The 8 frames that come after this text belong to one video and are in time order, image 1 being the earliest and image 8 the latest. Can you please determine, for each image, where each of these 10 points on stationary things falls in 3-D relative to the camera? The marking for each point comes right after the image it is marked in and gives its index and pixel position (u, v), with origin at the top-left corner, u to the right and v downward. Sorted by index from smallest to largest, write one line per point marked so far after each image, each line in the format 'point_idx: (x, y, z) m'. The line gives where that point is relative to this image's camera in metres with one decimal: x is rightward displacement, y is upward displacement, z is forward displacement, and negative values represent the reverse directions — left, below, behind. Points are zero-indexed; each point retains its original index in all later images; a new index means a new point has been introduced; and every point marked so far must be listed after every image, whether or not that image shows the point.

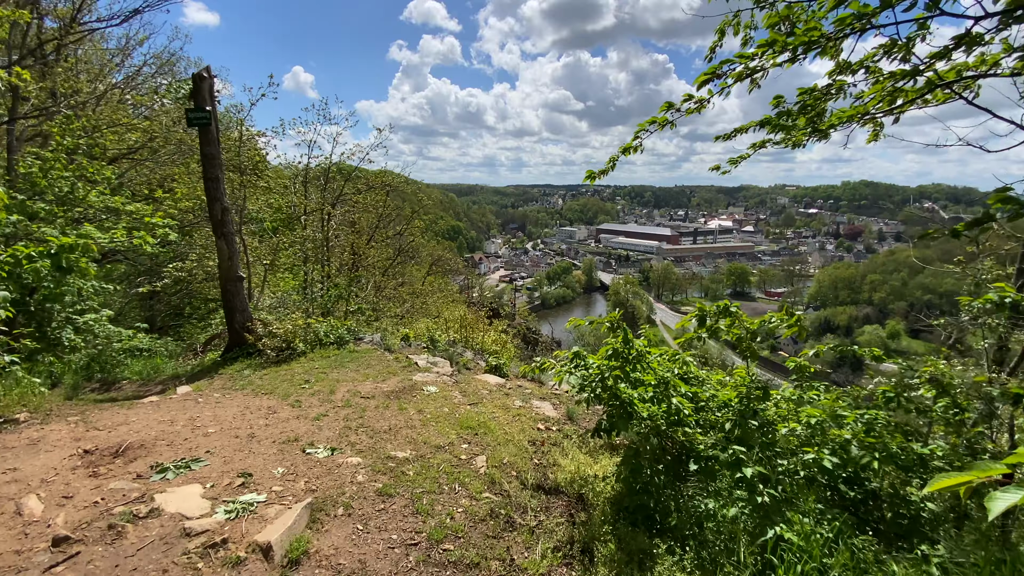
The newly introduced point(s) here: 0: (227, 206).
0: (-4.6, +1.3, +7.0) m
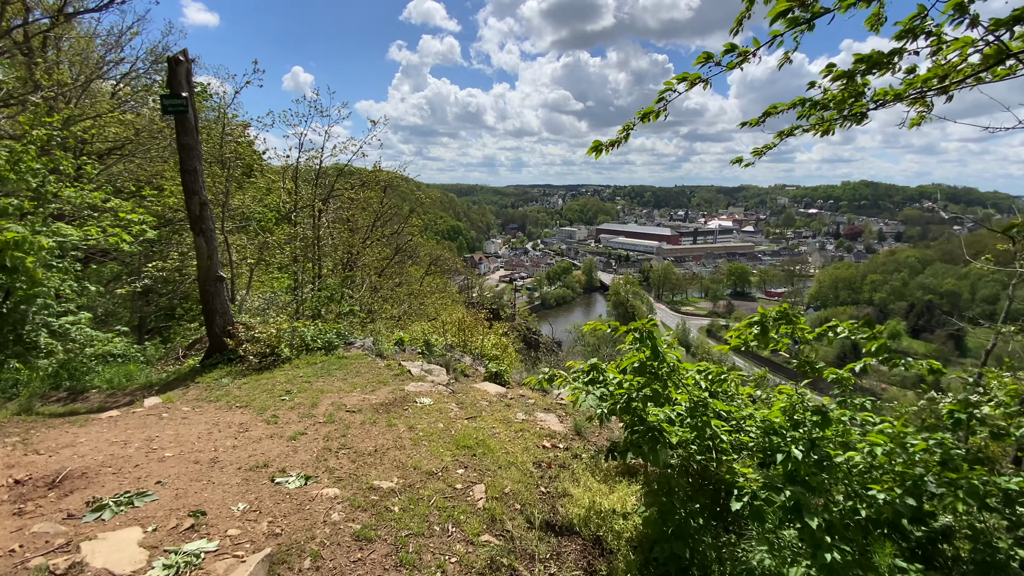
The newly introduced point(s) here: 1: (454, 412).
0: (-4.6, +1.3, +6.5) m
1: (-0.6, -1.3, +4.7) m
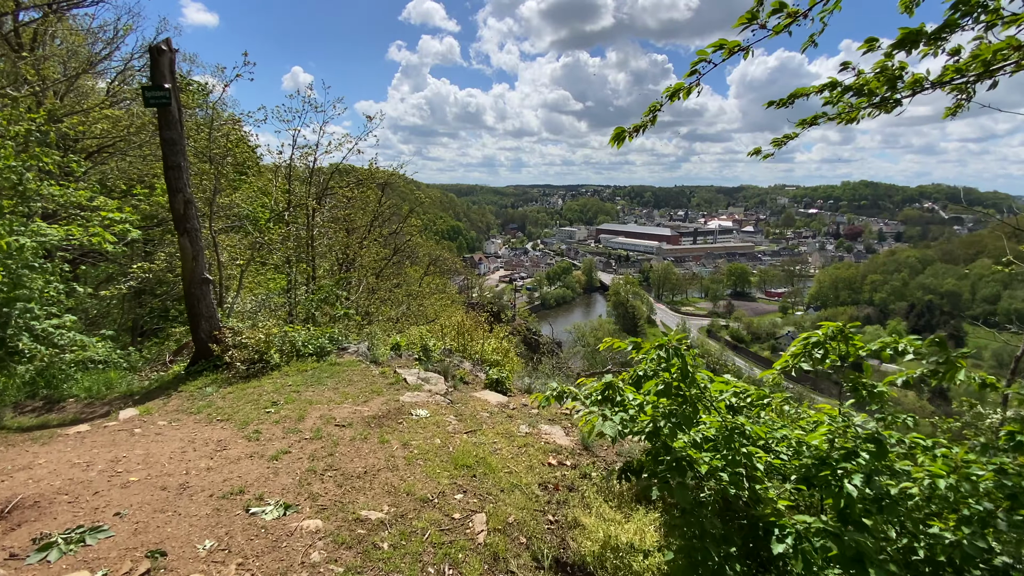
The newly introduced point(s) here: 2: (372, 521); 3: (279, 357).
0: (-4.6, +1.3, +6.1) m
1: (-0.6, -1.4, +4.4) m
2: (-0.9, -1.4, +2.7) m
3: (-3.3, -1.0, +6.2) m
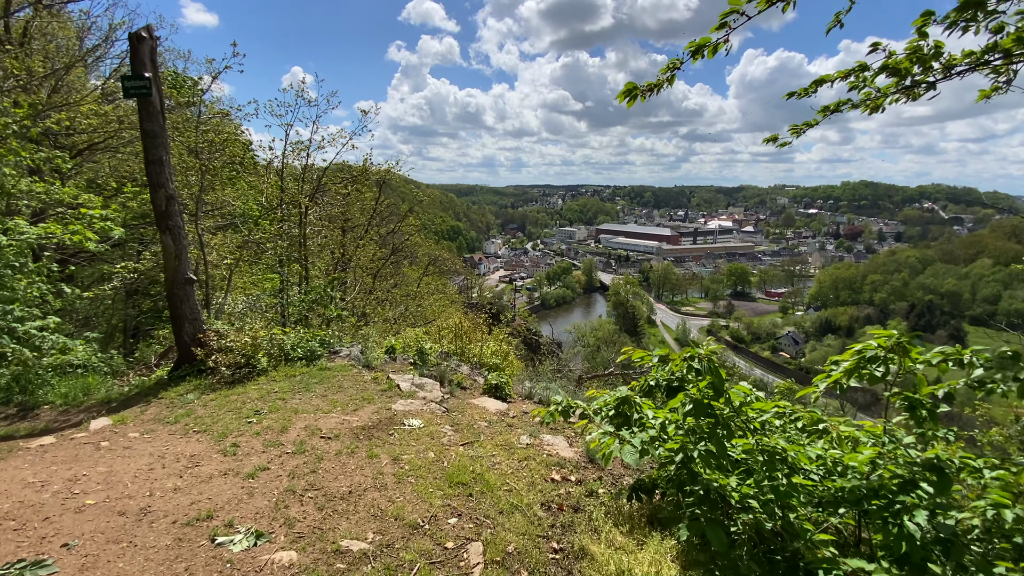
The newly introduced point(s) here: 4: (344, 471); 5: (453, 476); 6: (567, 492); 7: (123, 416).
0: (-4.6, +1.3, +5.8) m
1: (-0.6, -1.4, +4.1) m
2: (-0.9, -1.4, +2.4) m
3: (-3.3, -1.0, +5.9) m
4: (-1.3, -1.4, +3.2) m
5: (-0.5, -1.5, +3.3) m
6: (+0.4, -1.6, +3.4) m
7: (-4.1, -1.3, +4.6) m
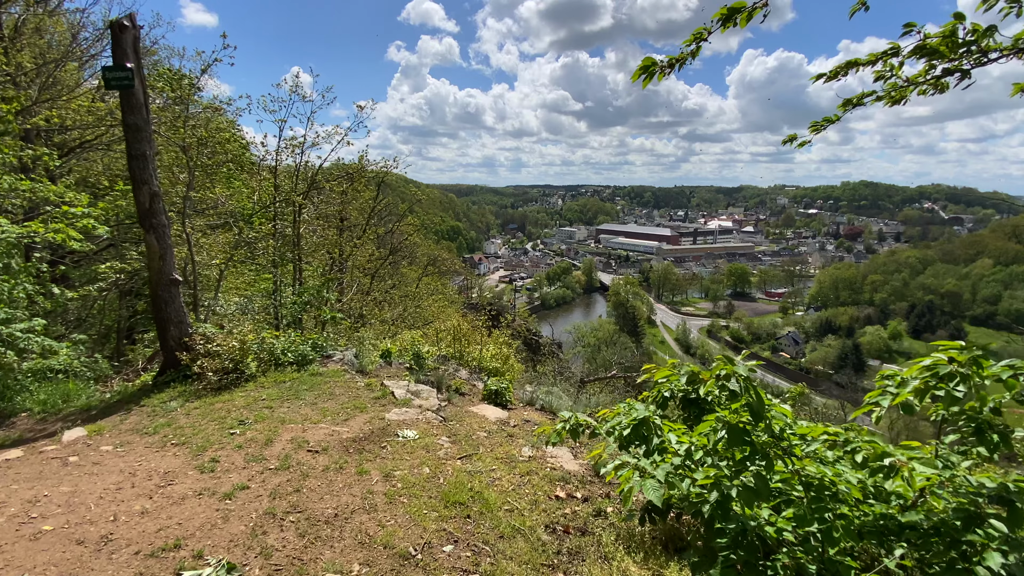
0: (-4.6, +1.2, +5.6) m
1: (-0.6, -1.4, +3.8) m
2: (-0.9, -1.5, +2.1) m
3: (-3.3, -1.0, +5.6) m
4: (-1.2, -1.4, +3.0) m
5: (-0.4, -1.5, +3.1) m
6: (+0.4, -1.6, +3.1) m
7: (-4.1, -1.4, +4.3) m
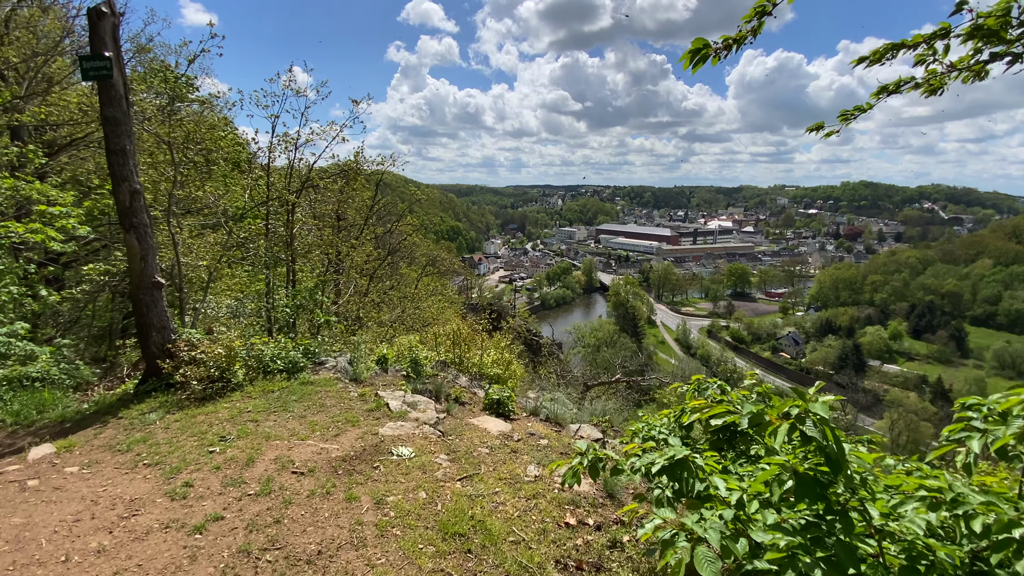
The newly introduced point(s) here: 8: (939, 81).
0: (-4.5, +1.2, +5.3) m
1: (-0.6, -1.4, +3.5) m
2: (-0.8, -1.5, +1.8) m
3: (-3.3, -1.0, +5.3) m
4: (-1.2, -1.4, +2.7) m
5: (-0.4, -1.5, +2.8) m
6: (+0.5, -1.6, +2.8) m
7: (-4.1, -1.4, +4.0) m
8: (+3.5, +1.7, +3.5) m
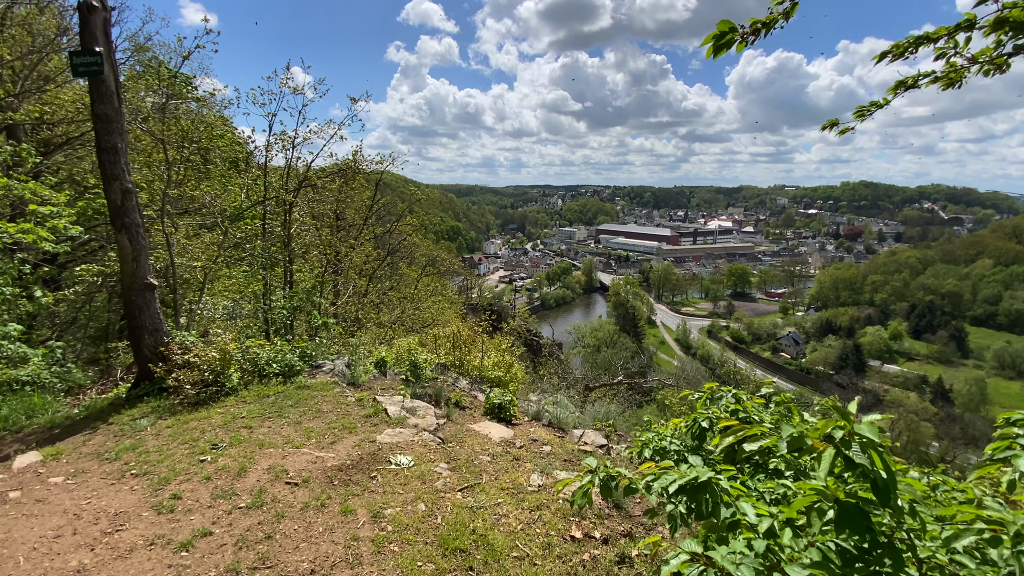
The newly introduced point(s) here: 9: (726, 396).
0: (-4.5, +1.2, +5.1) m
1: (-0.5, -1.5, +3.4) m
2: (-0.8, -1.5, +1.7) m
3: (-3.3, -1.1, +5.1) m
4: (-1.2, -1.5, +2.5) m
5: (-0.4, -1.5, +2.6) m
6: (+0.5, -1.7, +2.7) m
7: (-4.0, -1.4, +3.8) m
8: (+3.5, +1.6, +3.4) m
9: (+1.3, -0.6, +2.6) m
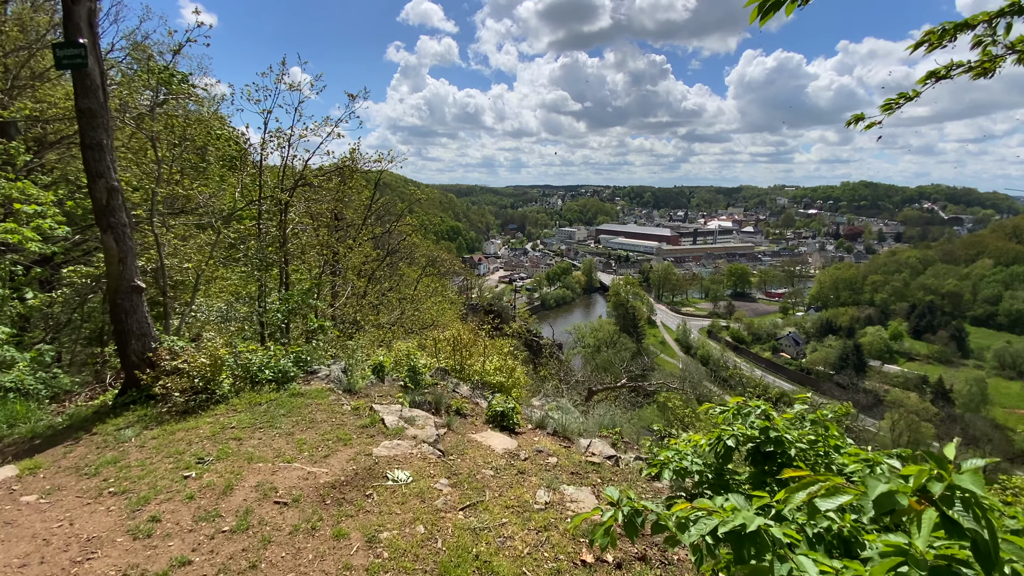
0: (-4.5, +1.2, +4.9) m
1: (-0.5, -1.5, +3.2) m
2: (-0.8, -1.6, +1.5) m
3: (-3.2, -1.1, +4.9) m
4: (-1.2, -1.5, +2.3) m
5: (-0.4, -1.6, +2.4) m
6: (+0.5, -1.7, +2.4) m
7: (-4.0, -1.5, +3.6) m
8: (+3.5, +1.6, +3.1) m
9: (+1.3, -0.7, +2.4) m
